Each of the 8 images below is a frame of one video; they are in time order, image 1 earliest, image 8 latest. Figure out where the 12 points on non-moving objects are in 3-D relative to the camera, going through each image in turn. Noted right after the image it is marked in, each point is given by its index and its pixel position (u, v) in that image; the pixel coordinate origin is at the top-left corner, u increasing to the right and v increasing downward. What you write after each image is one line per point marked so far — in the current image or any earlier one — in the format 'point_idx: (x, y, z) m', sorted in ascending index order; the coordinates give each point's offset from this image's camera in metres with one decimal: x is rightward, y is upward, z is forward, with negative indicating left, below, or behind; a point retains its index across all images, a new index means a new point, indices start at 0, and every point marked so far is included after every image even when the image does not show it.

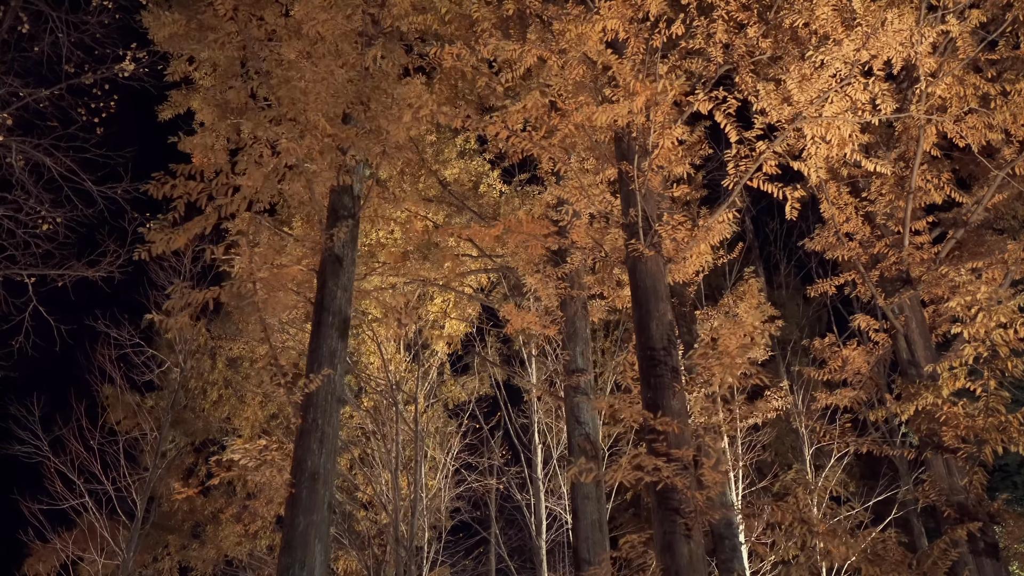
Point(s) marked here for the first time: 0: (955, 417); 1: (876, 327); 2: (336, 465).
0: (+3.8, -1.1, +6.5) m
1: (+4.1, -0.4, +8.4) m
2: (-1.3, -1.3, +5.6) m
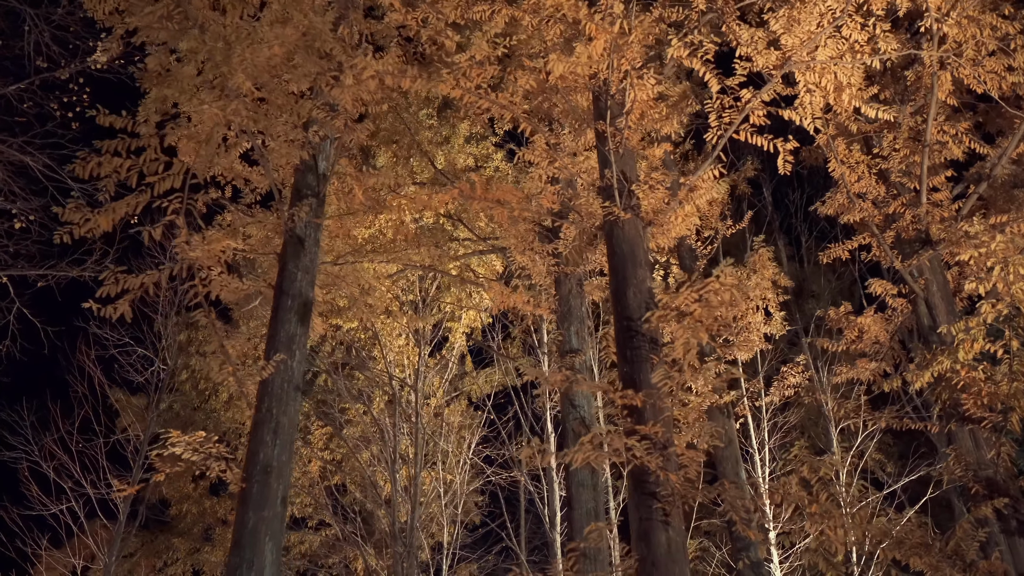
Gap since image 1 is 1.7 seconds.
0: (+3.6, -0.8, +5.9) m
1: (+3.9, 0.0, +7.8) m
2: (-1.5, -1.2, +5.3) m
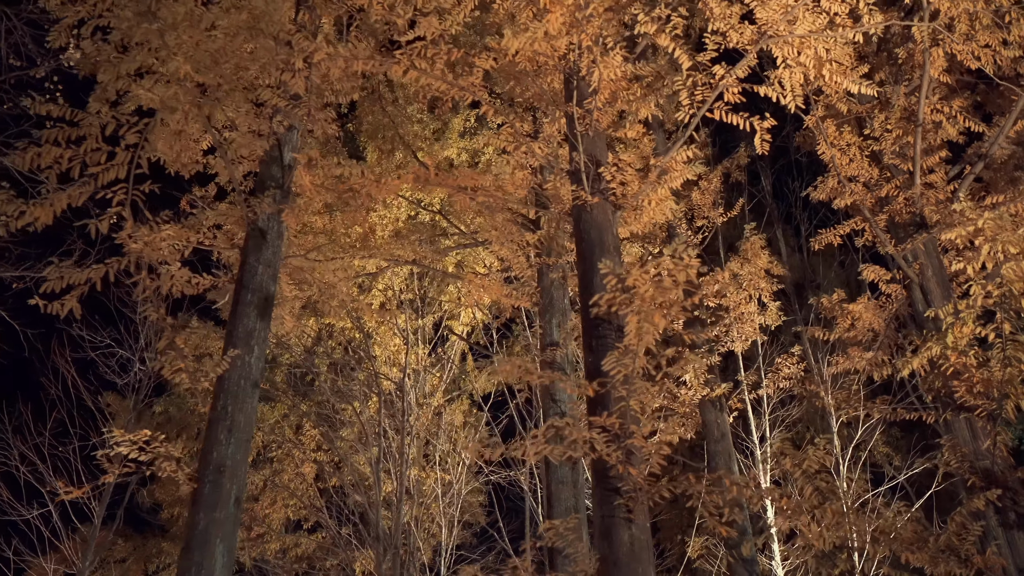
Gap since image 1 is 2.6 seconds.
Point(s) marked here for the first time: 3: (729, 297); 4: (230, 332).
0: (+3.4, -0.6, +5.6) m
1: (+3.7, +0.1, +7.5) m
2: (-1.8, -1.1, +5.1) m
3: (+2.6, -0.1, +9.1) m
4: (-2.0, -0.3, +5.5) m
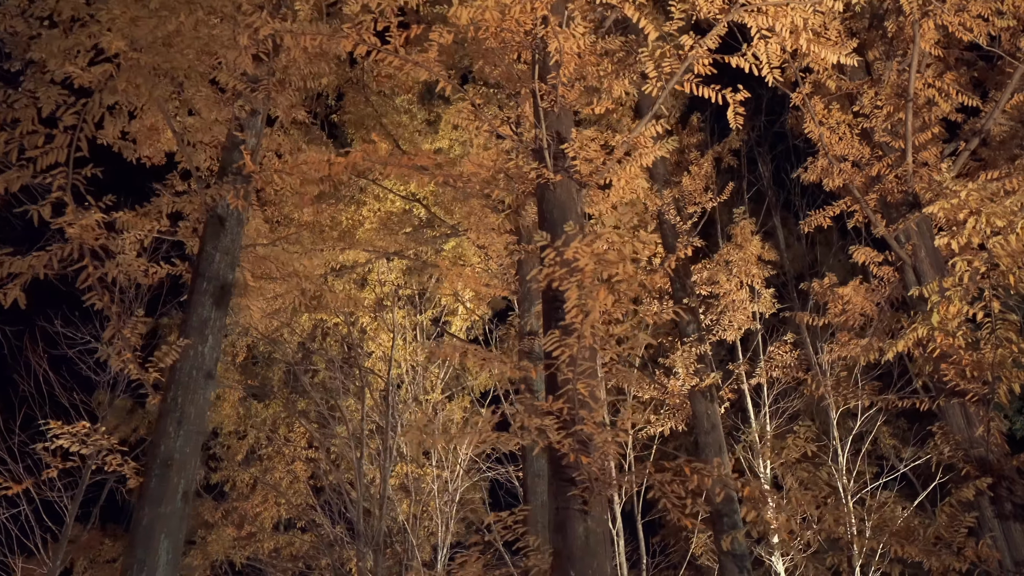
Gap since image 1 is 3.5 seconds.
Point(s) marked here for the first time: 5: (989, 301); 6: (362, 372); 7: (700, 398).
0: (+3.2, -0.5, +5.3) m
1: (+3.5, +0.3, +7.2) m
2: (-2.0, -1.0, +4.9) m
3: (+2.4, +0.1, +8.8) m
4: (-2.3, -0.2, +5.3) m
5: (+3.2, -0.1, +5.0) m
6: (-2.2, -1.2, +10.8) m
7: (+2.1, -1.2, +8.4) m
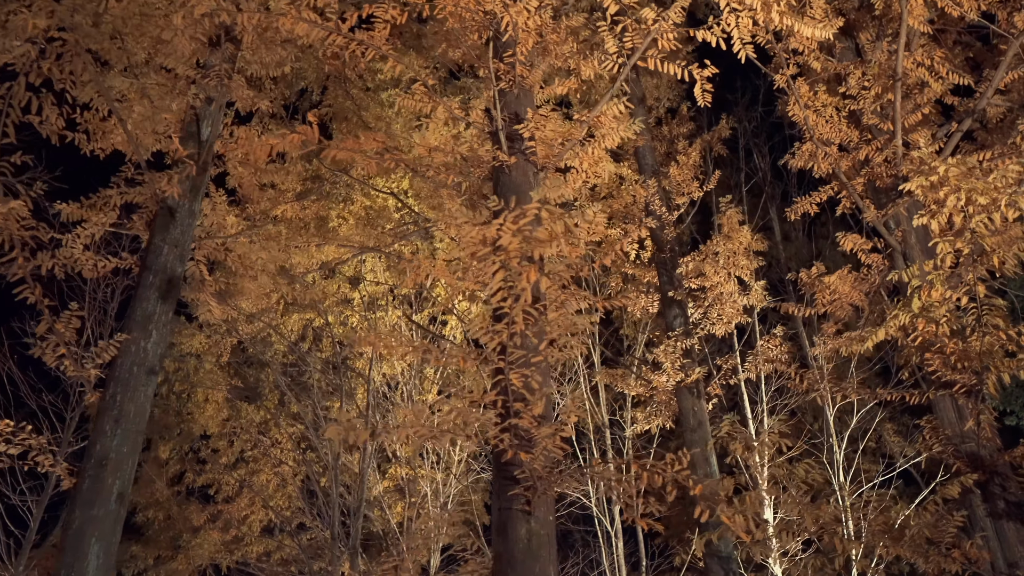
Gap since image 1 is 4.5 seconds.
0: (+2.9, -0.4, +5.0) m
1: (+3.2, +0.4, +6.9) m
2: (-2.3, -1.0, +4.7) m
3: (+2.2, +0.1, +8.5) m
4: (-2.6, -0.2, +5.1) m
5: (+2.9, 0.0, +4.7) m
6: (-2.3, -1.2, +10.6) m
7: (+1.9, -1.1, +8.1) m
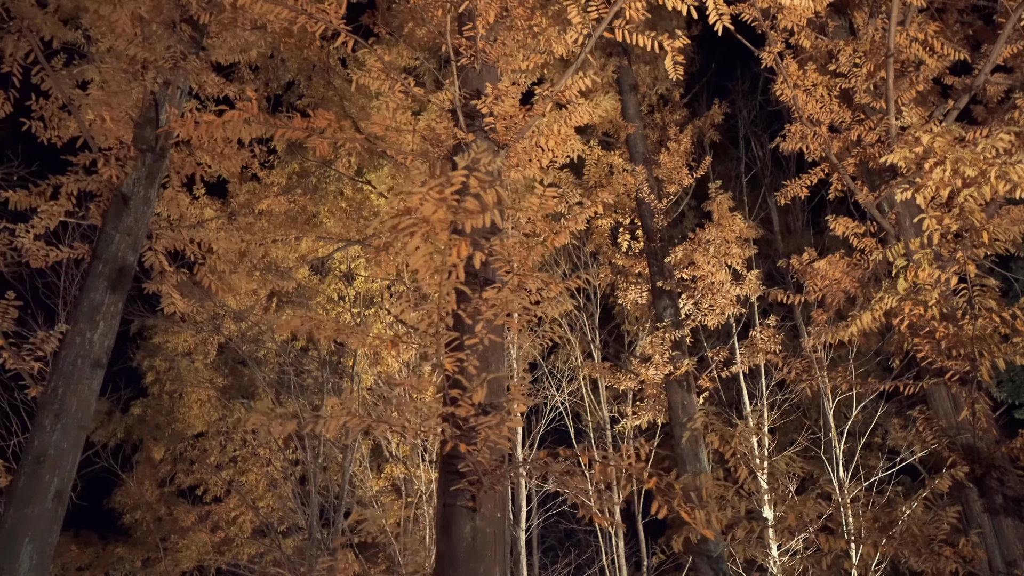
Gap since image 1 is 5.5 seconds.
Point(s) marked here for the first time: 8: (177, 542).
0: (+2.6, -0.2, +4.7) m
1: (+3.0, +0.5, +6.6) m
2: (-2.6, -0.9, +4.4) m
3: (+2.0, +0.2, +8.3) m
4: (-2.8, -0.1, +4.9) m
5: (+2.6, +0.1, +4.4) m
6: (-2.5, -1.1, +10.4) m
7: (+1.7, -1.0, +7.8) m
8: (-4.9, -3.7, +11.1) m
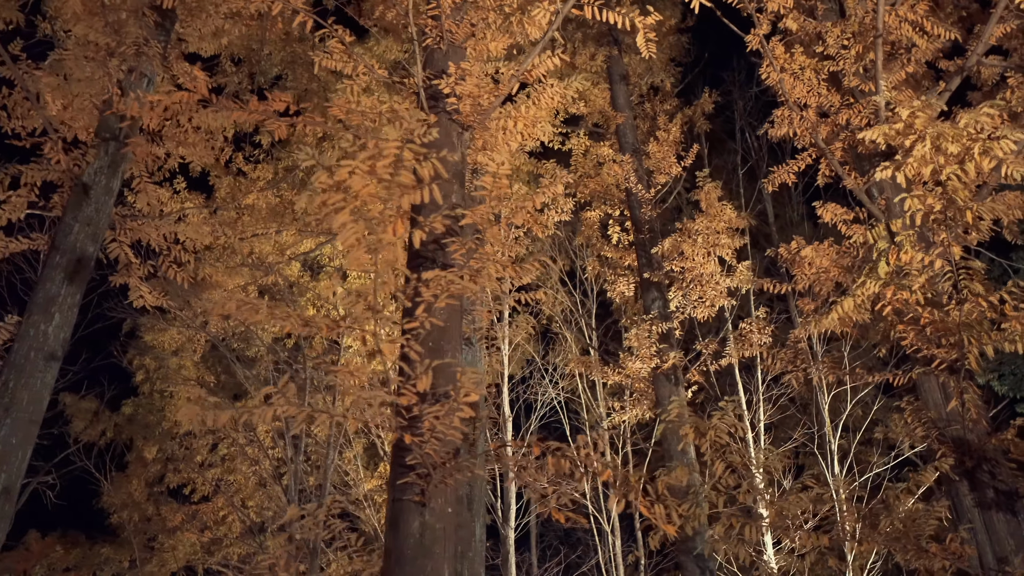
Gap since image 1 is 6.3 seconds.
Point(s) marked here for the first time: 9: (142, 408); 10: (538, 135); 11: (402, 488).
0: (+2.4, -0.1, +4.5) m
1: (+2.8, +0.6, +6.4) m
2: (-2.7, -0.9, +4.3) m
3: (+1.9, +0.3, +8.1) m
4: (-3.0, -0.1, +4.7) m
5: (+2.4, +0.2, +4.2) m
6: (-2.6, -1.0, +10.2) m
7: (+1.5, -0.9, +7.6) m
8: (-5.1, -3.7, +11.0) m
9: (-6.0, -2.0, +12.3) m
10: (+0.2, +1.0, +4.9) m
11: (-0.5, -0.9, +3.2) m
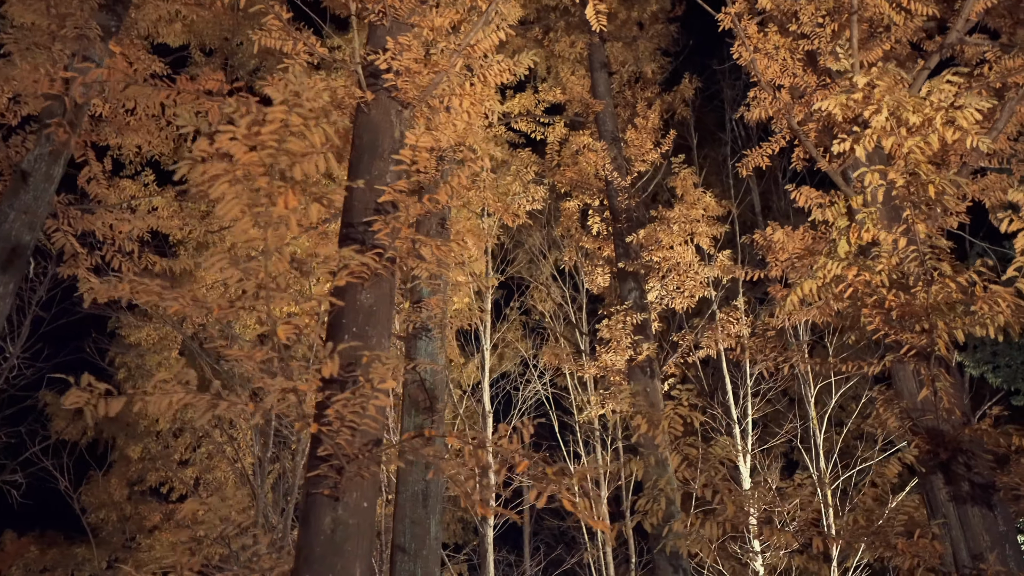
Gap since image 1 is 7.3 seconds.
0: (+2.1, 0.0, +4.3) m
1: (+2.5, +0.7, +6.1) m
2: (-3.1, -0.8, +4.1) m
3: (+1.6, +0.4, +7.8) m
4: (-3.3, 0.0, +4.5) m
5: (+2.1, +0.3, +4.0) m
6: (-2.9, -1.0, +10.0) m
7: (+1.3, -0.8, +7.4) m
8: (-5.3, -3.6, +10.8) m
9: (-6.3, -1.9, +12.2) m
10: (-0.1, +1.1, +4.7) m
11: (-0.8, -0.8, +3.0) m
